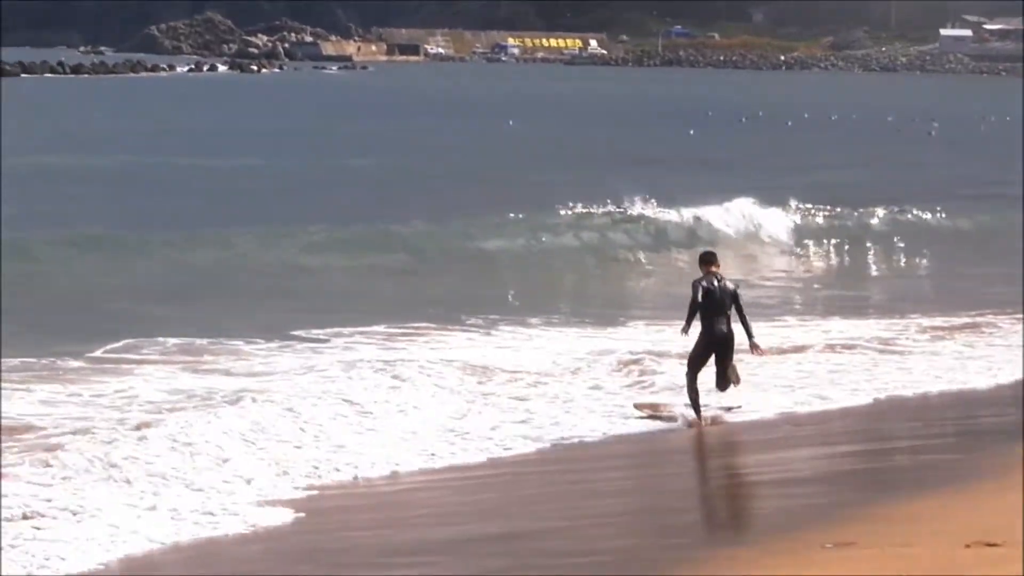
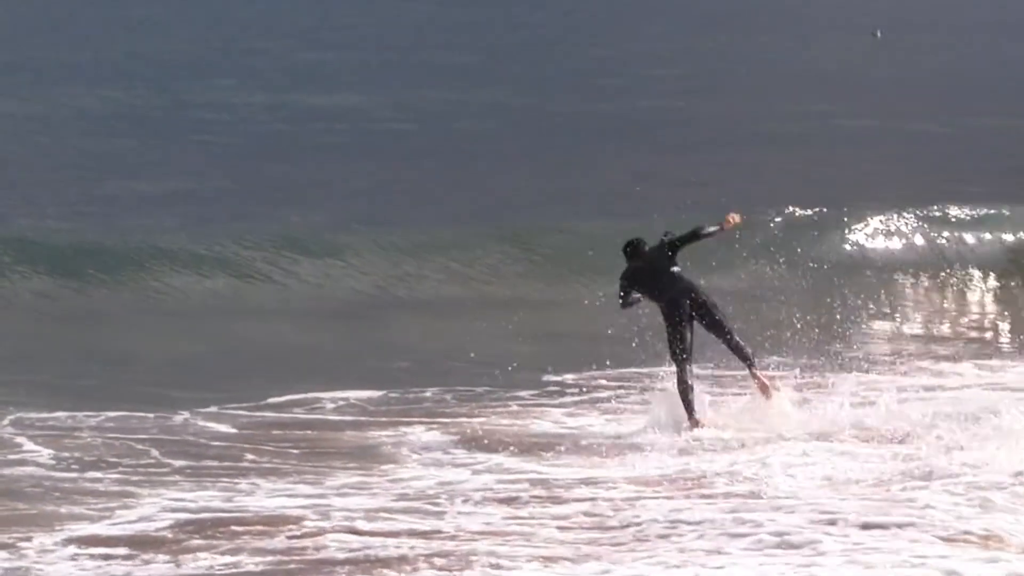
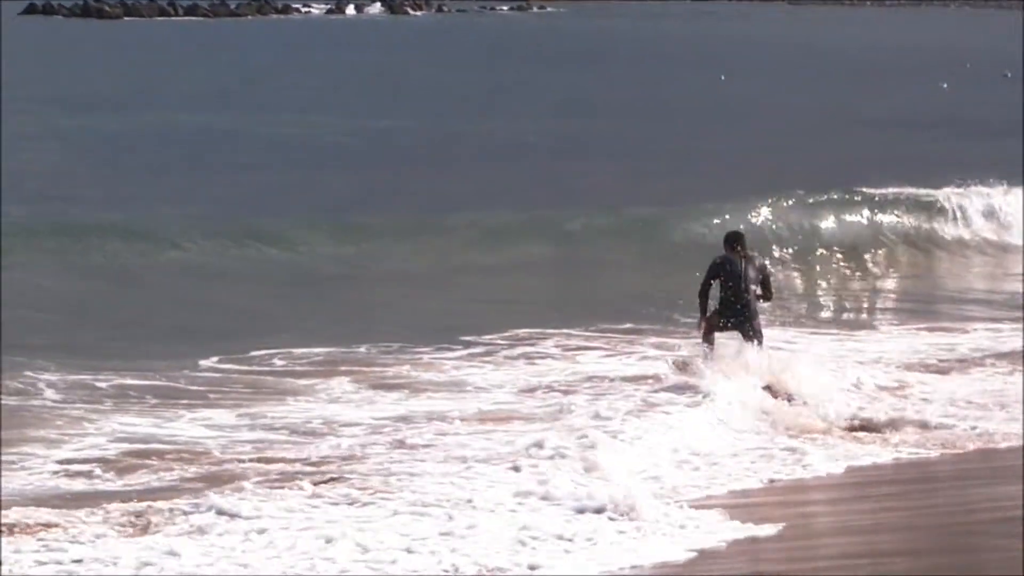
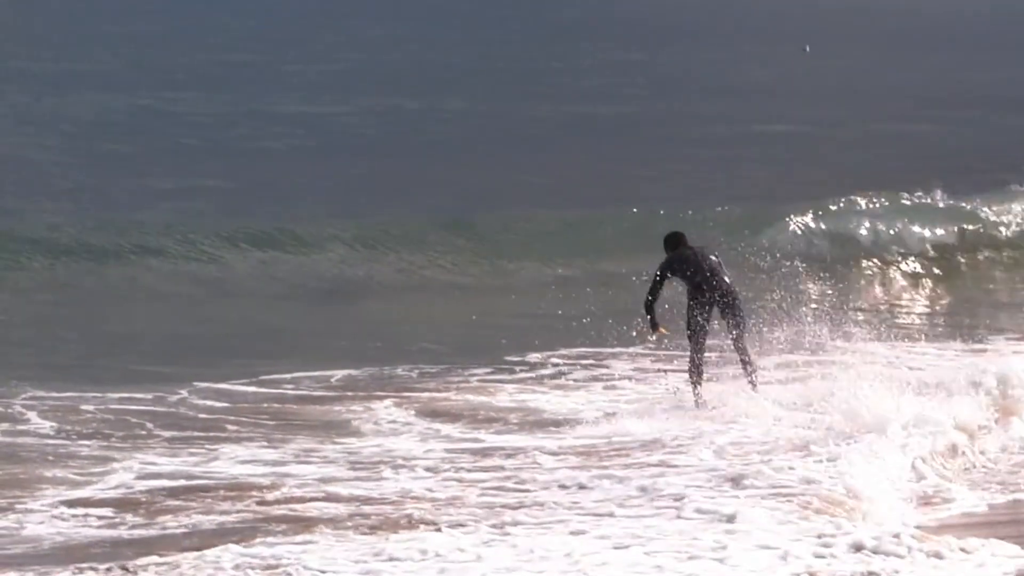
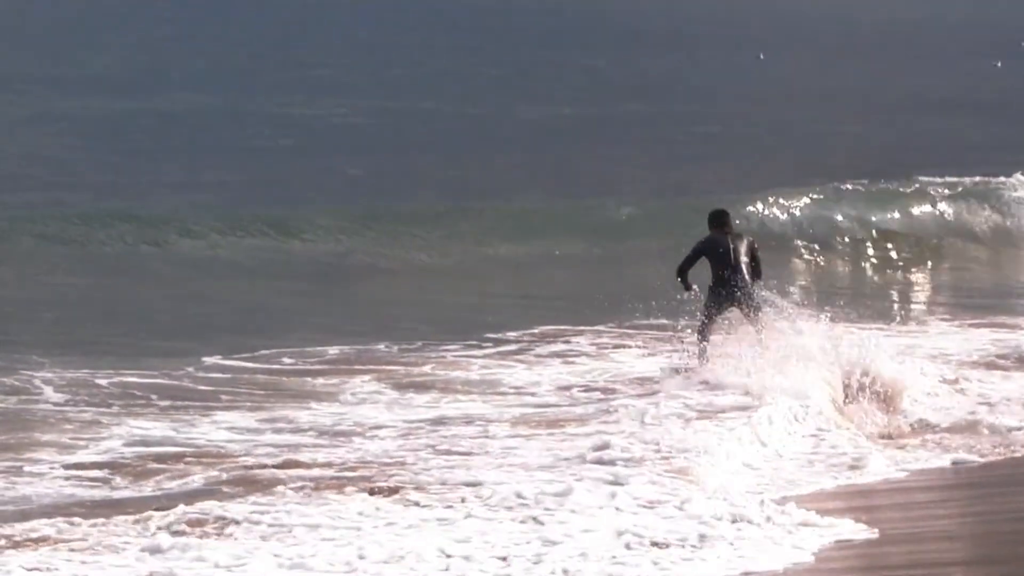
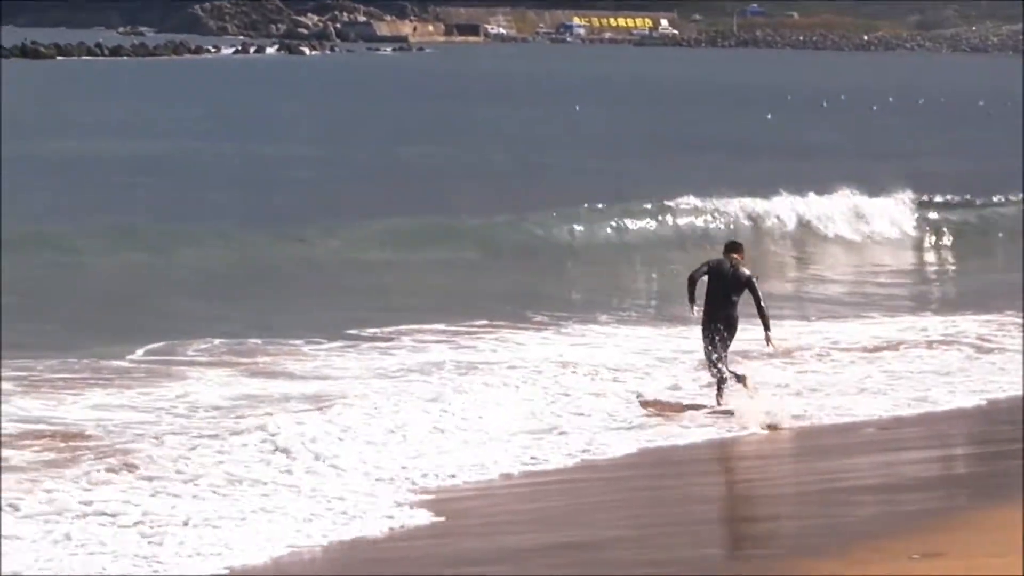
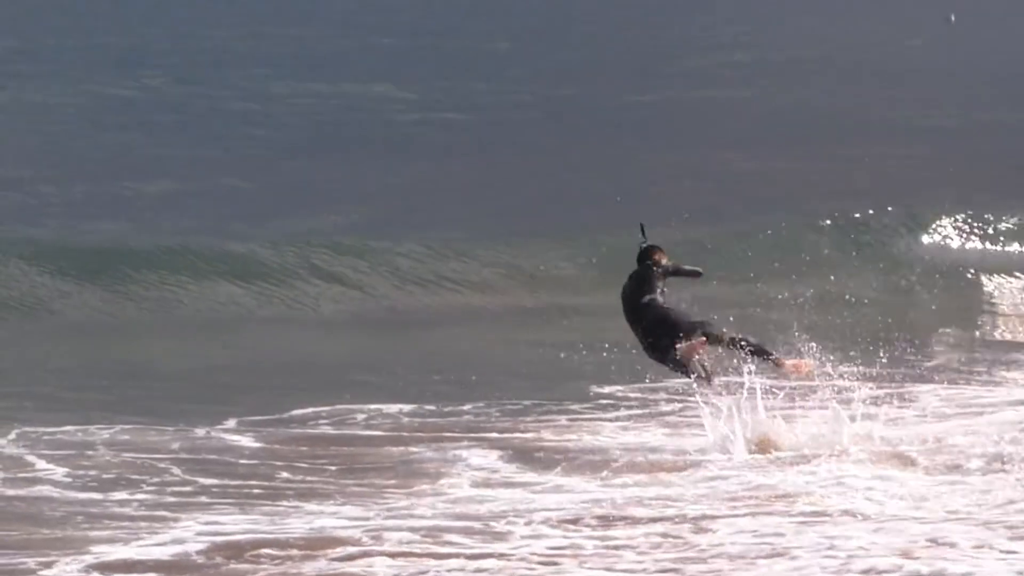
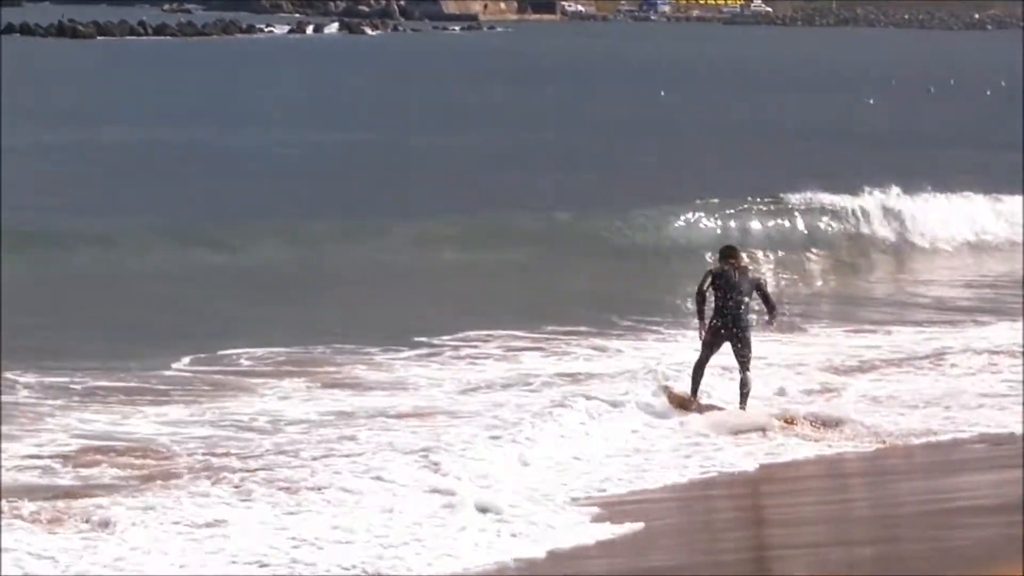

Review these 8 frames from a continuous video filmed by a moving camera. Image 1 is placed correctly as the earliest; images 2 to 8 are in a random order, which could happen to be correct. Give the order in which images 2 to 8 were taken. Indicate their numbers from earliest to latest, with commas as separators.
6, 8, 3, 5, 4, 2, 7
